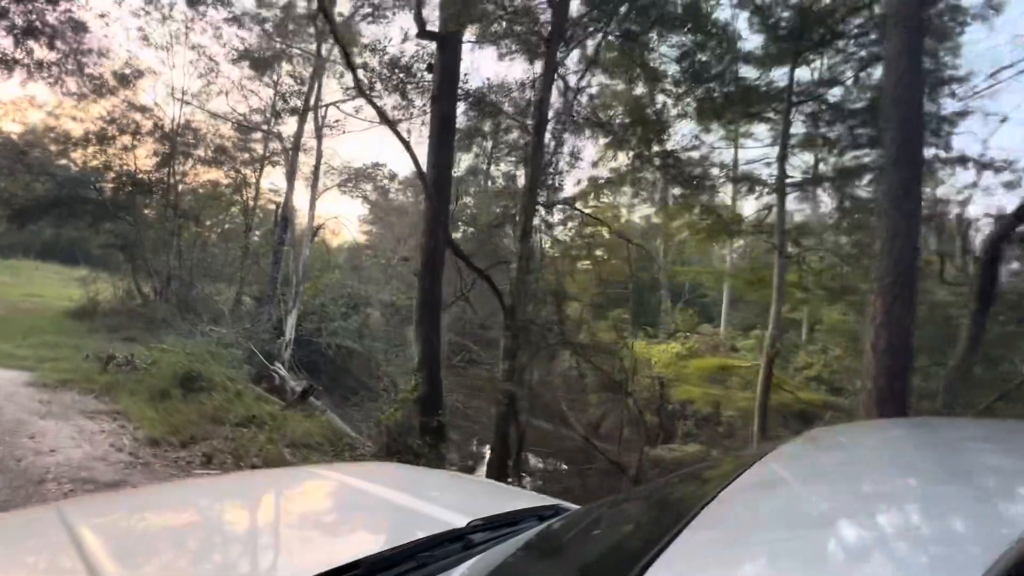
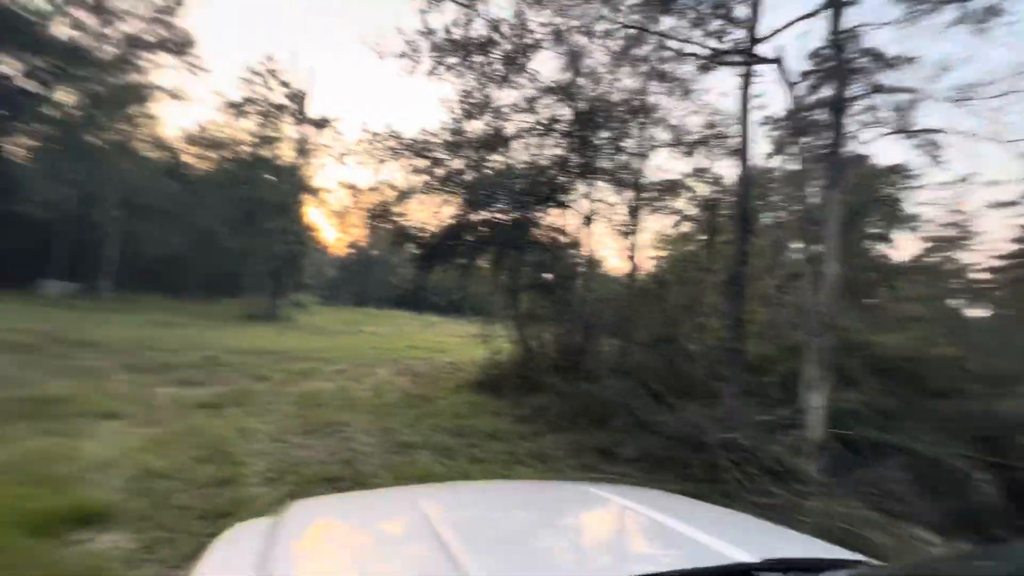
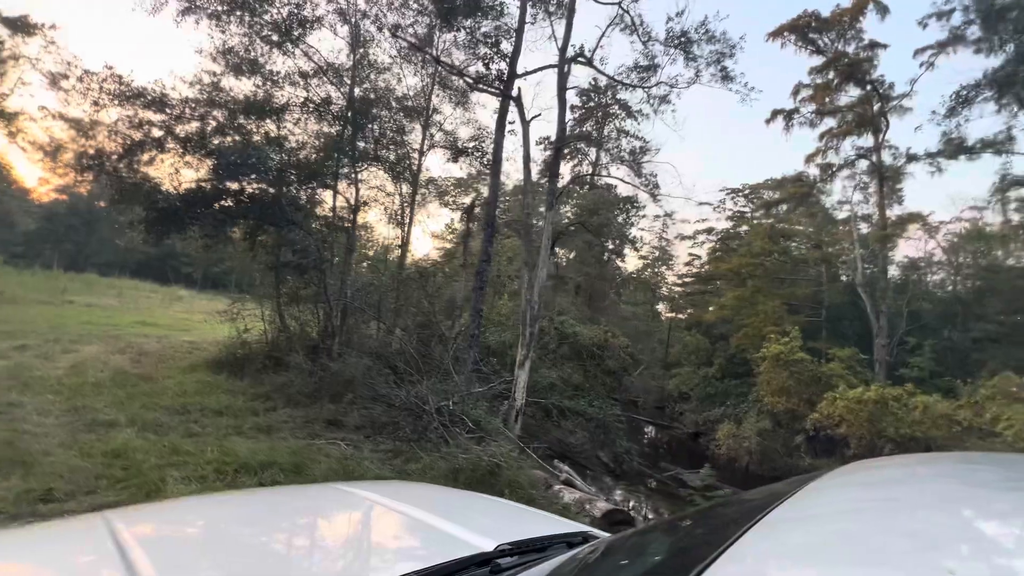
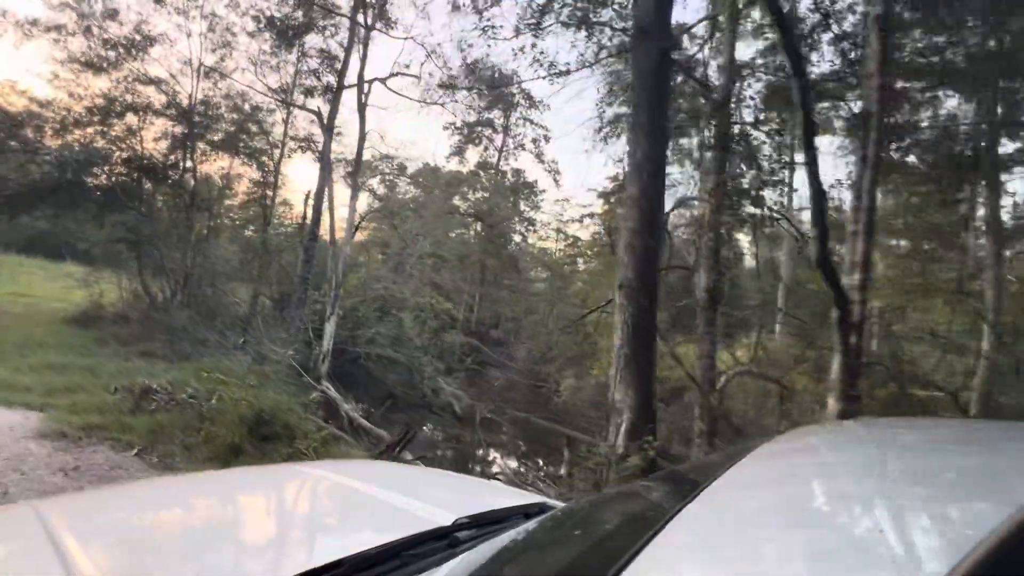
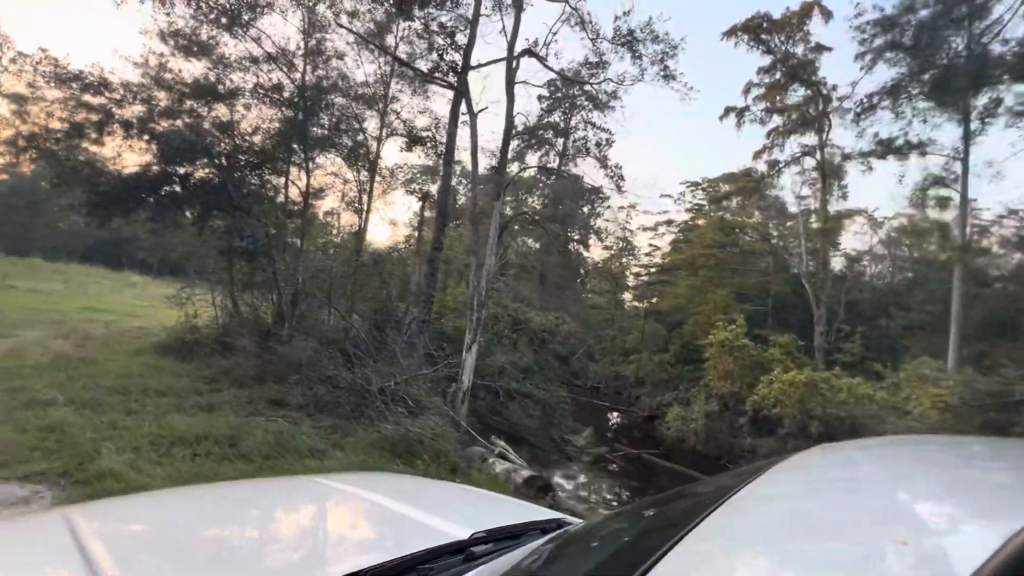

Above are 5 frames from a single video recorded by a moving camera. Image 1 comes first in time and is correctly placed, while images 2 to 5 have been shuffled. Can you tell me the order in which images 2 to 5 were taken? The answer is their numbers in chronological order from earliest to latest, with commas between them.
4, 5, 3, 2
